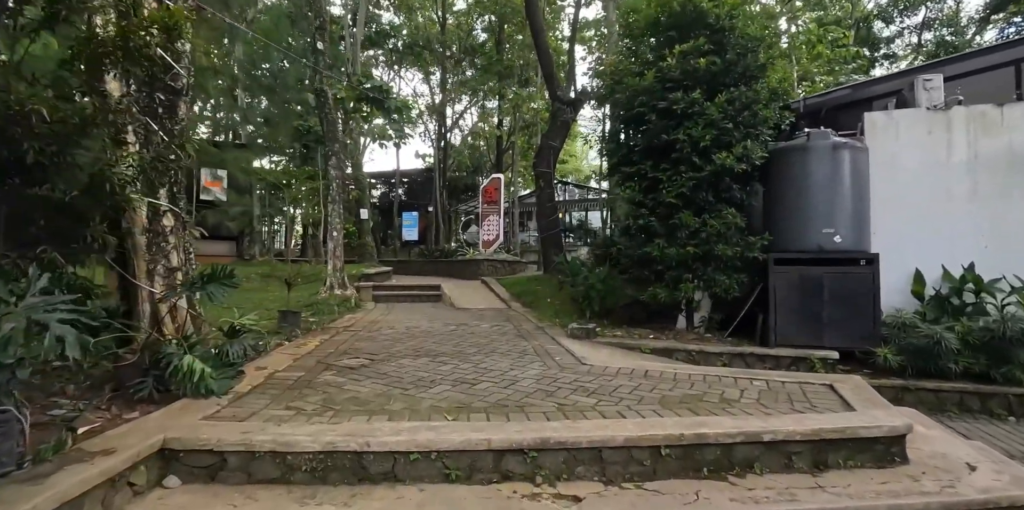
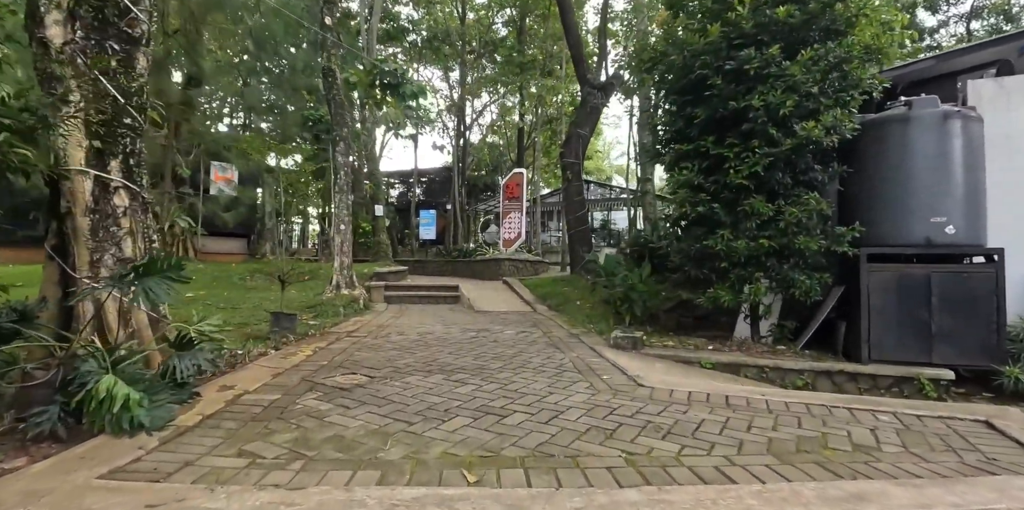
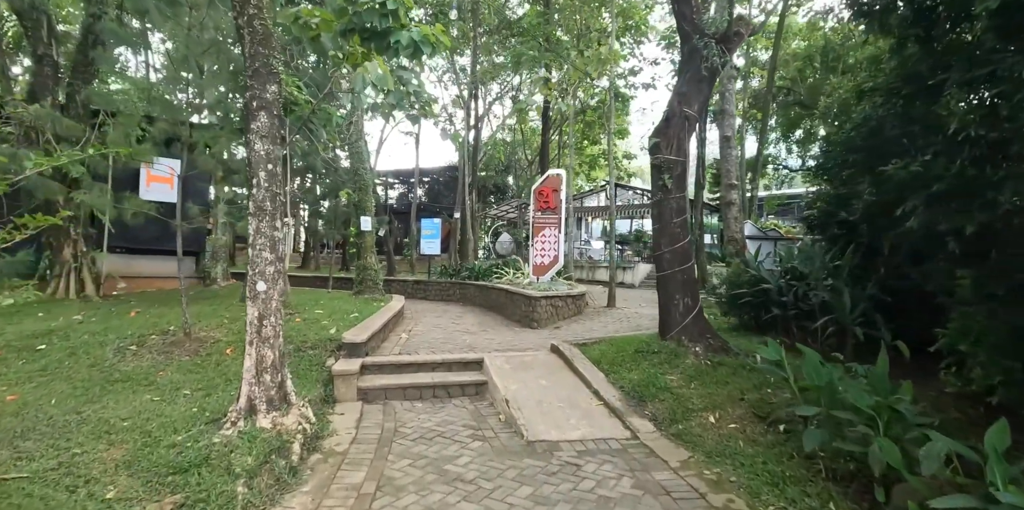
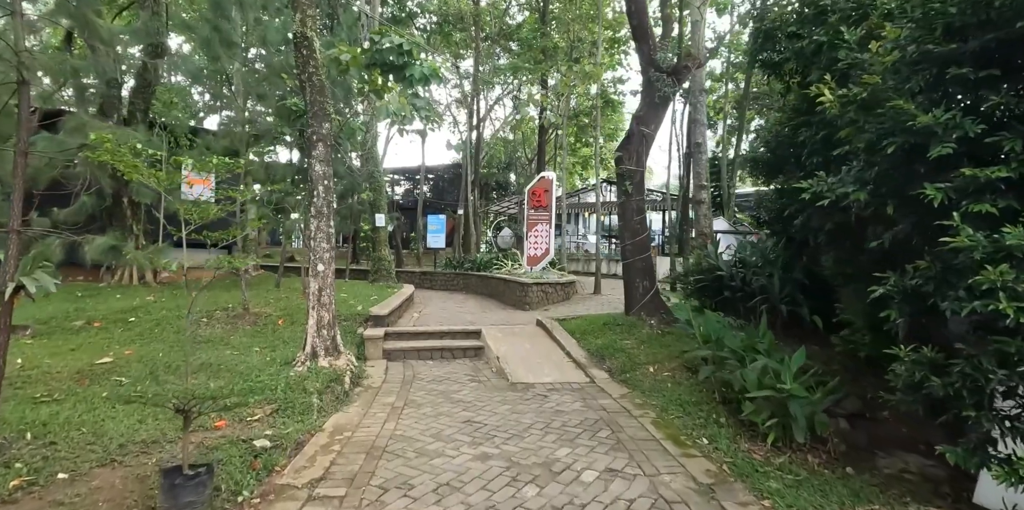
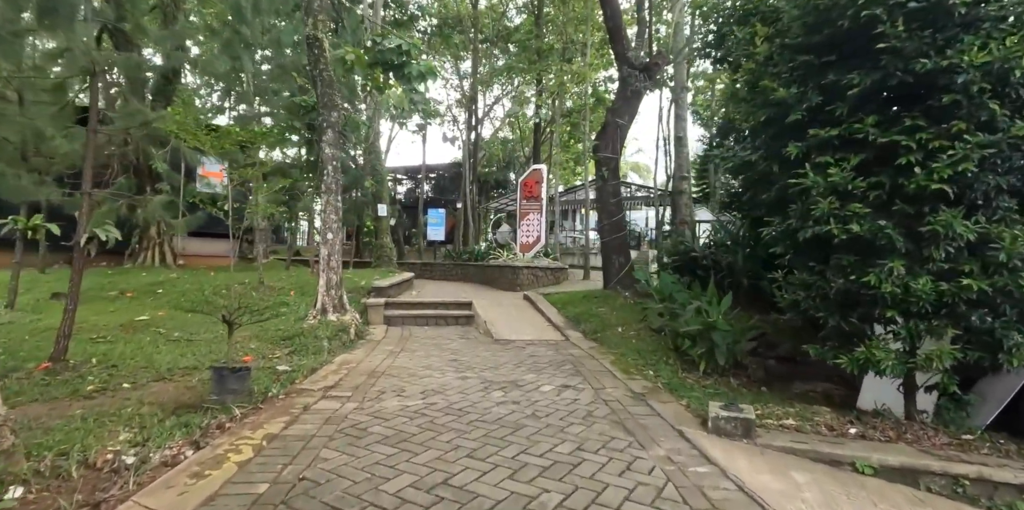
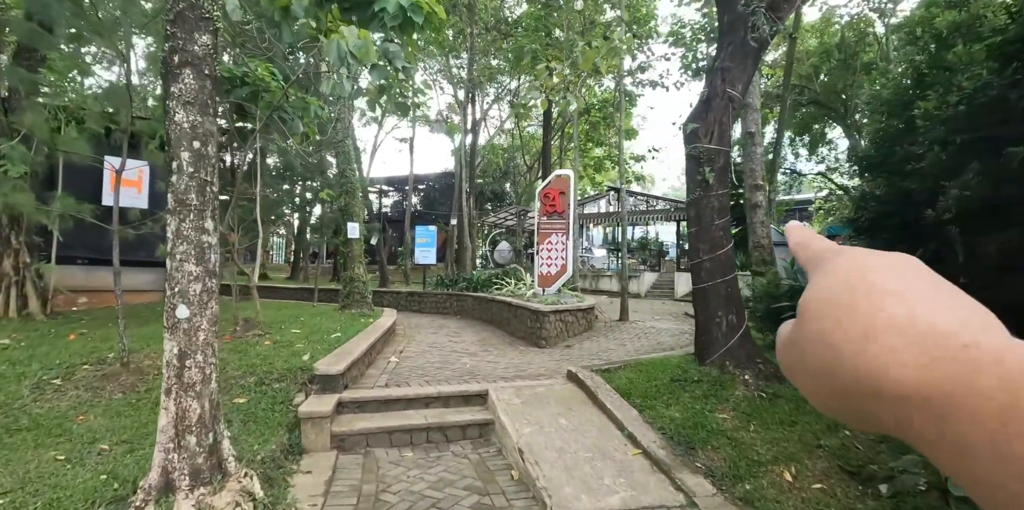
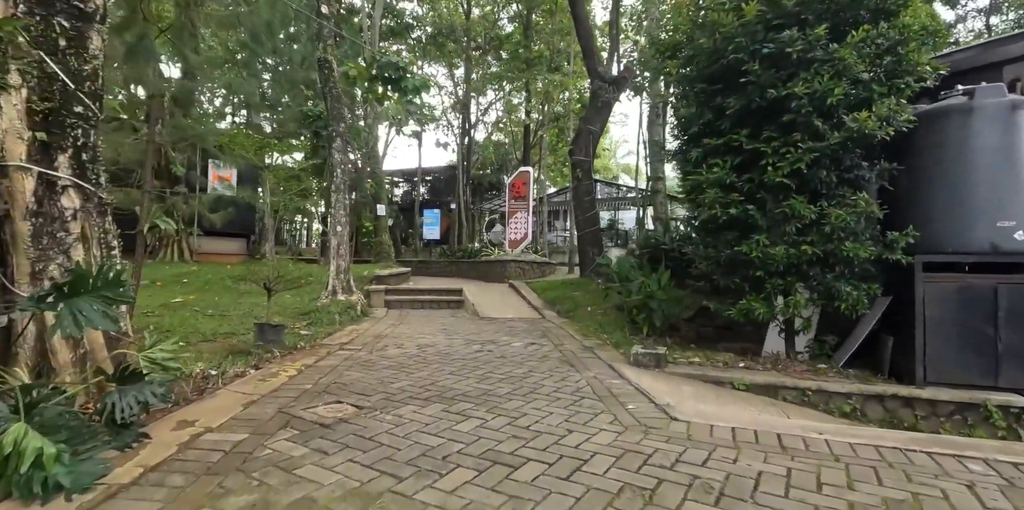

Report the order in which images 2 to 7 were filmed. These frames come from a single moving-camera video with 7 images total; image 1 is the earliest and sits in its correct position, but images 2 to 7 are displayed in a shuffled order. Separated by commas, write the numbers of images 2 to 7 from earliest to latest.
2, 7, 5, 4, 3, 6
